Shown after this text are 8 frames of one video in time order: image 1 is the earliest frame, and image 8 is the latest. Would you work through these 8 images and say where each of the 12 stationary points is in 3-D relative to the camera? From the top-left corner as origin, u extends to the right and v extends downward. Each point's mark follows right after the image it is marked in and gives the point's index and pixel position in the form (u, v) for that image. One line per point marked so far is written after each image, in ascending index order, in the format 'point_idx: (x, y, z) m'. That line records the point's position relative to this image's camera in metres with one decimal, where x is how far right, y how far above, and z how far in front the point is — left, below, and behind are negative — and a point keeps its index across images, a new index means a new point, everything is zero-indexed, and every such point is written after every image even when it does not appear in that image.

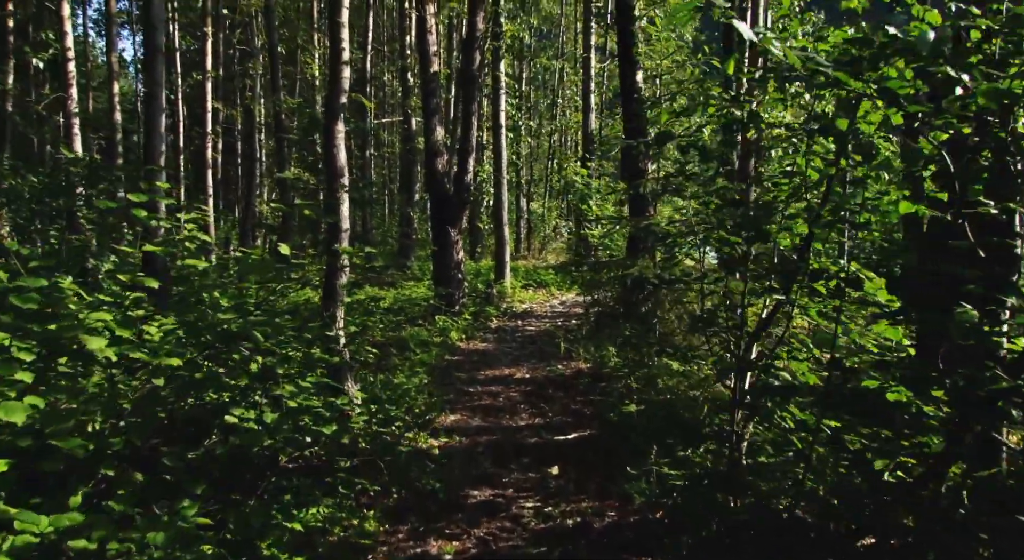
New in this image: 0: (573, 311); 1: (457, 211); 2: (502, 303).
0: (+1.2, -0.6, +19.0) m
1: (-0.9, +1.1, +16.4) m
2: (-0.2, -0.4, +19.1) m
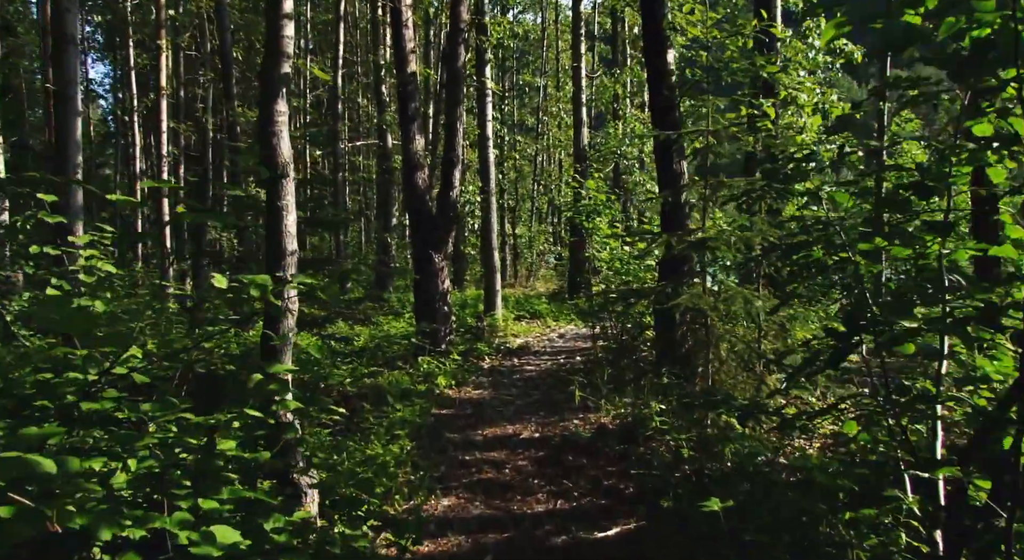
0: (+1.1, -1.0, +16.6) m
1: (-1.0, +0.7, +14.0) m
2: (-0.3, -0.9, +16.7) m
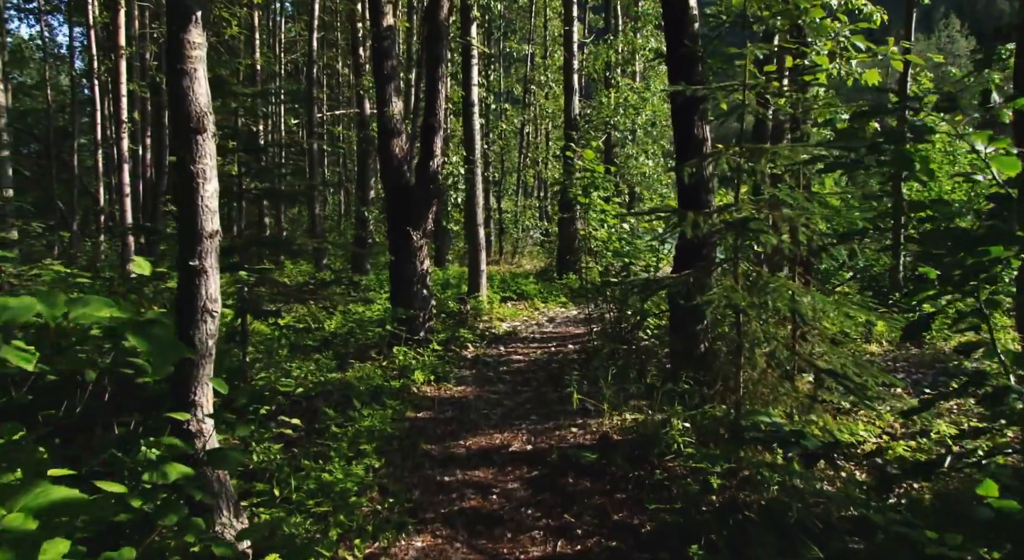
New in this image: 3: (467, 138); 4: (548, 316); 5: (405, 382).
0: (+0.9, -0.7, +15.2) m
1: (-1.2, +0.9, +12.5) m
2: (-0.5, -0.6, +15.2) m
3: (-0.7, +2.4, +16.7) m
4: (+0.6, -0.6, +16.9) m
5: (-1.1, -1.1, +10.4) m
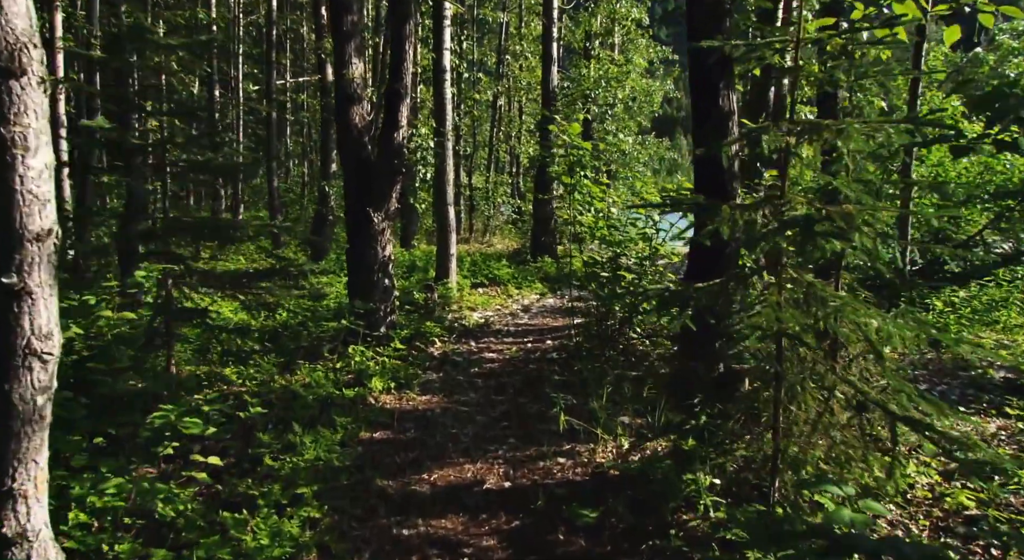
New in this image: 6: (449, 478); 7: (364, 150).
0: (+0.5, -0.6, +13.8) m
1: (-1.4, +1.0, +11.0) m
2: (-0.9, -0.4, +13.8) m
3: (-1.1, +2.6, +15.1) m
4: (+0.2, -0.4, +15.5) m
5: (-1.3, -1.0, +8.9) m
6: (-0.4, -1.3, +6.6) m
7: (-1.6, +1.4, +11.2) m
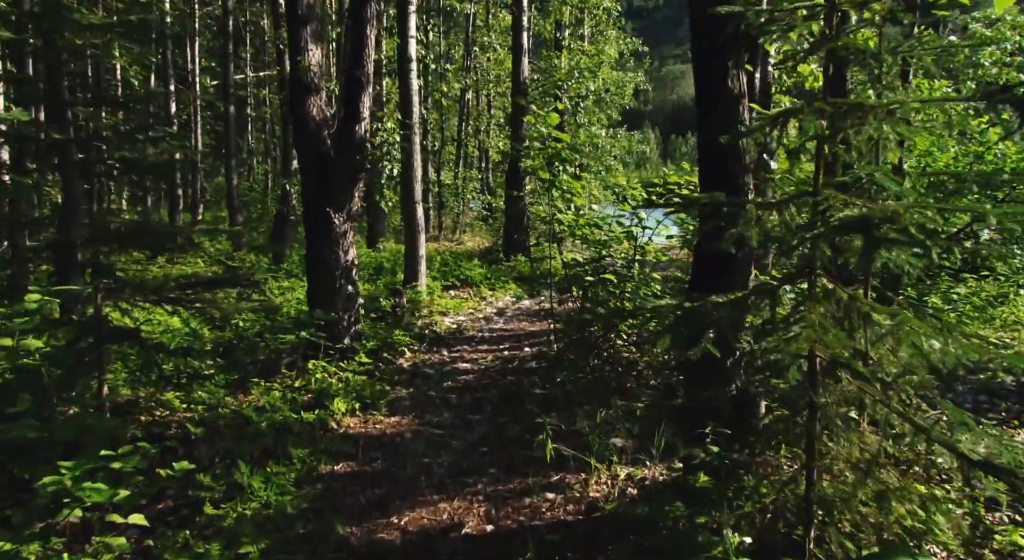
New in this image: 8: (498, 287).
0: (+0.2, -0.6, +12.9) m
1: (-1.7, +1.0, +10.1) m
2: (-1.2, -0.4, +12.8) m
3: (-1.5, +2.5, +14.2) m
4: (-0.2, -0.4, +14.6) m
5: (-1.5, -1.1, +8.0) m
6: (-0.5, -1.4, +5.8) m
7: (-1.9, +1.4, +10.2) m
8: (-0.2, -0.1, +16.1) m
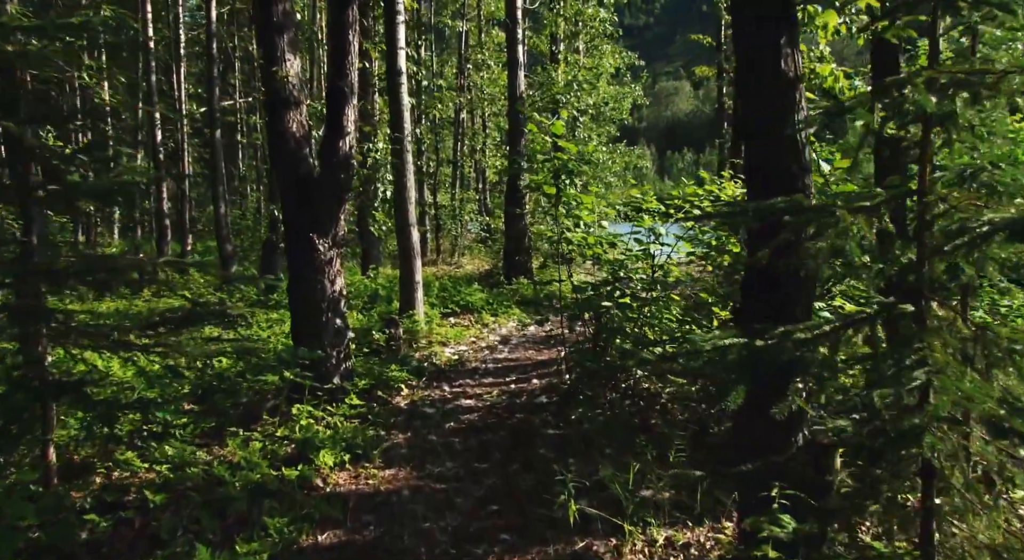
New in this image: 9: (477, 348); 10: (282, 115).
0: (+0.2, -0.9, +11.9) m
1: (-1.7, +0.7, +9.1) m
2: (-1.2, -0.8, +11.8) m
3: (-1.5, +2.2, +13.2) m
4: (-0.2, -0.7, +13.6) m
5: (-1.4, -1.3, +6.9) m
6: (-0.4, -1.5, +4.7) m
7: (-1.9, +1.1, +9.2) m
8: (-0.2, -0.5, +15.1) m
9: (-0.4, -0.9, +12.5) m
10: (-2.1, +1.5, +9.2) m
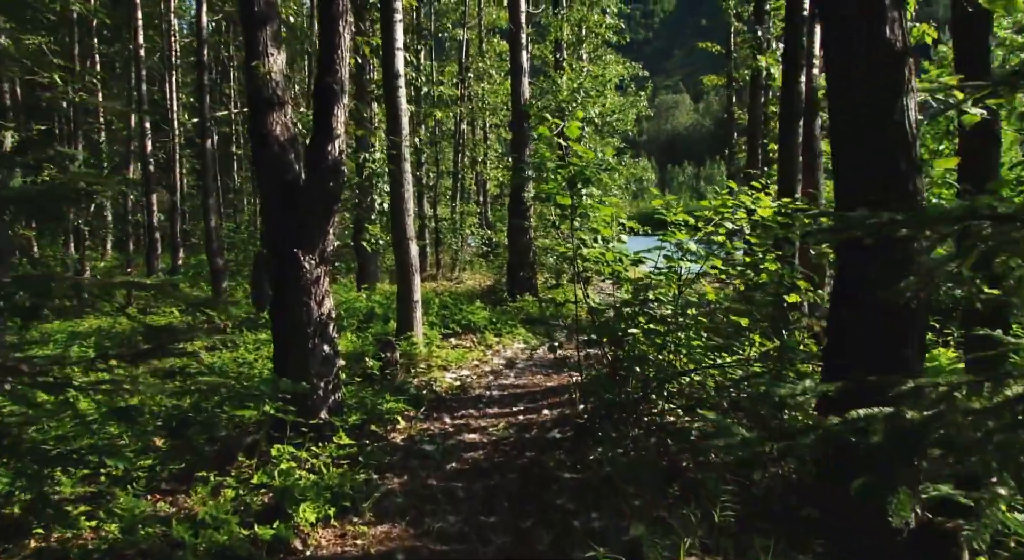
0: (+0.3, -1.1, +10.9) m
1: (-1.6, +0.5, +8.1) m
2: (-1.1, -1.0, +10.8) m
3: (-1.5, +1.9, +12.2) m
4: (-0.1, -1.0, +12.6) m
5: (-1.3, -1.4, +5.9) m
6: (-0.3, -1.7, +3.7) m
7: (-1.8, +0.9, +8.2) m
8: (-0.1, -0.7, +14.1) m
9: (-0.4, -1.1, +11.5) m
10: (-2.0, +1.3, +8.2) m
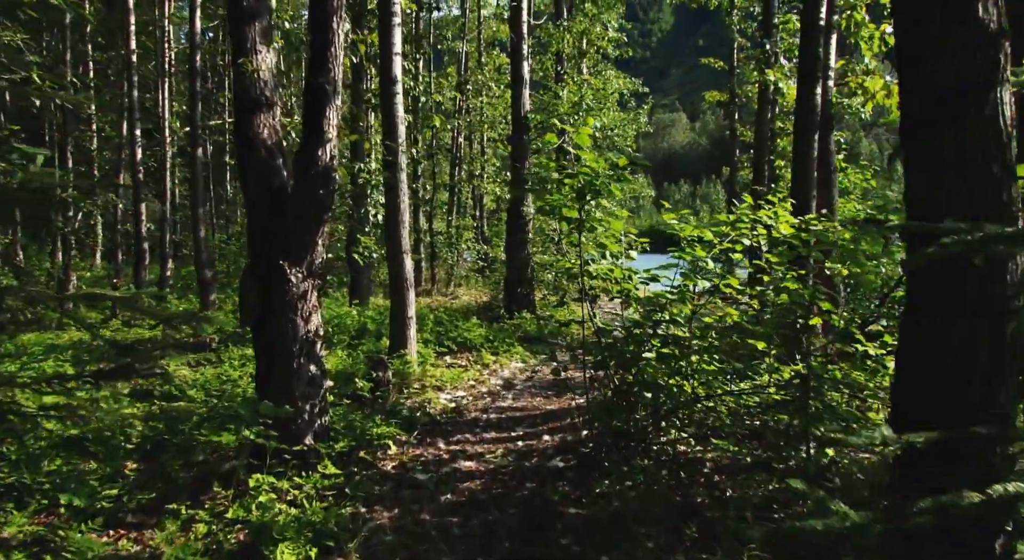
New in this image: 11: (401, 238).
0: (+0.3, -1.3, +10.3) m
1: (-1.6, +0.4, +7.5) m
2: (-1.1, -1.1, +10.2) m
3: (-1.4, +1.8, +11.7) m
4: (-0.1, -1.2, +12.0) m
5: (-1.3, -1.5, +5.3) m
6: (-0.3, -1.7, +3.1) m
7: (-1.8, +0.8, +7.7) m
8: (-0.1, -1.0, +13.5) m
9: (-0.4, -1.3, +10.9) m
10: (-2.0, +1.2, +7.6) m
11: (-1.3, +0.5, +11.3) m
